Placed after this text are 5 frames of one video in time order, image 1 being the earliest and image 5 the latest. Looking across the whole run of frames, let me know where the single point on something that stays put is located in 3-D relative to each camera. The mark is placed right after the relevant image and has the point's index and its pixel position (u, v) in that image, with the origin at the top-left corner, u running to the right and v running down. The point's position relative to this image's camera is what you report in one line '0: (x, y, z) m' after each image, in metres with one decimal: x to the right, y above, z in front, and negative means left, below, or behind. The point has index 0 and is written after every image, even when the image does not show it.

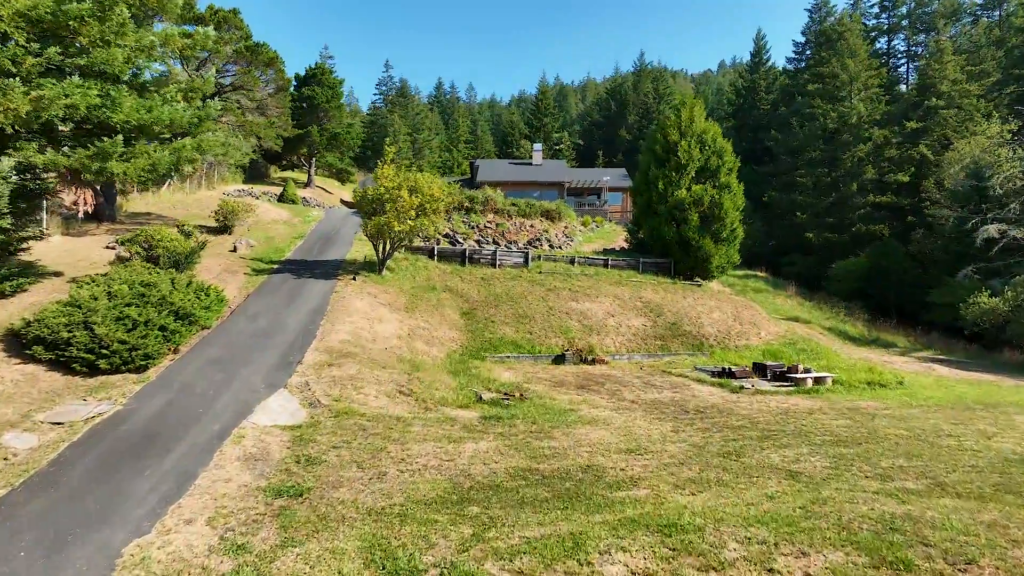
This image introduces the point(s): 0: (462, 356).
0: (-1.5, -2.1, +17.8) m
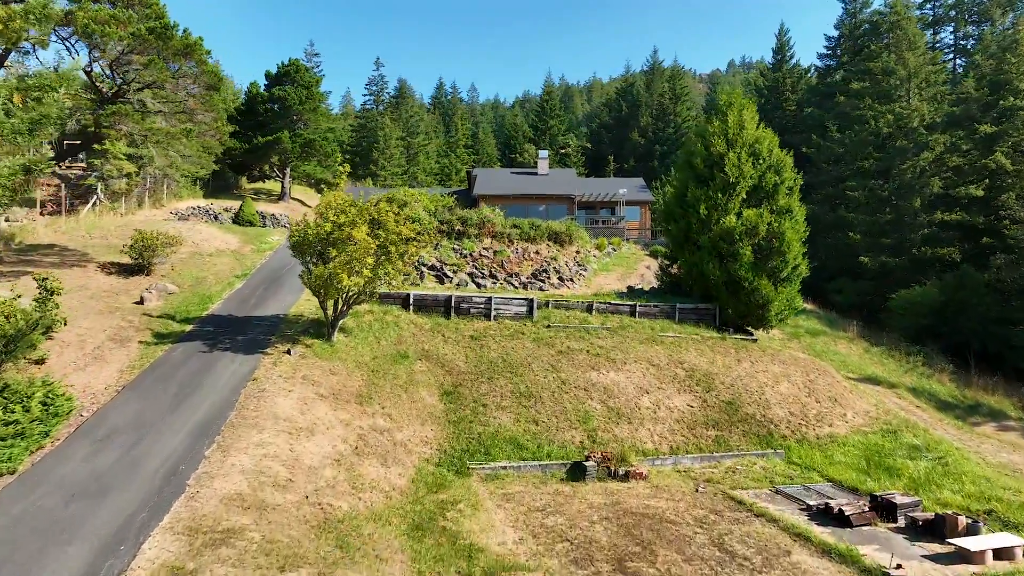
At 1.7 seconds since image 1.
0: (-1.6, -3.9, +12.2) m
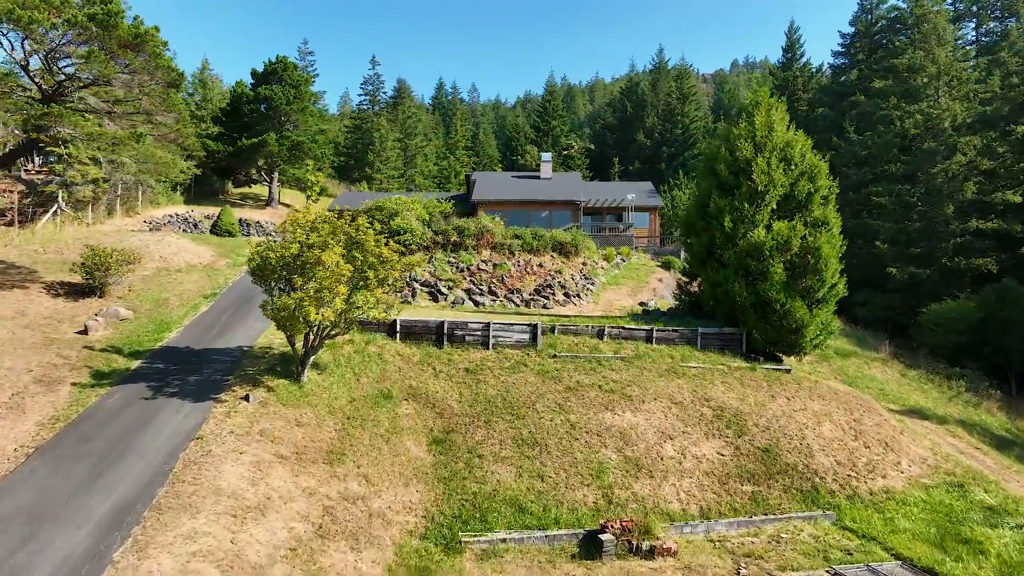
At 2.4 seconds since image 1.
0: (-1.6, -4.6, +10.0) m
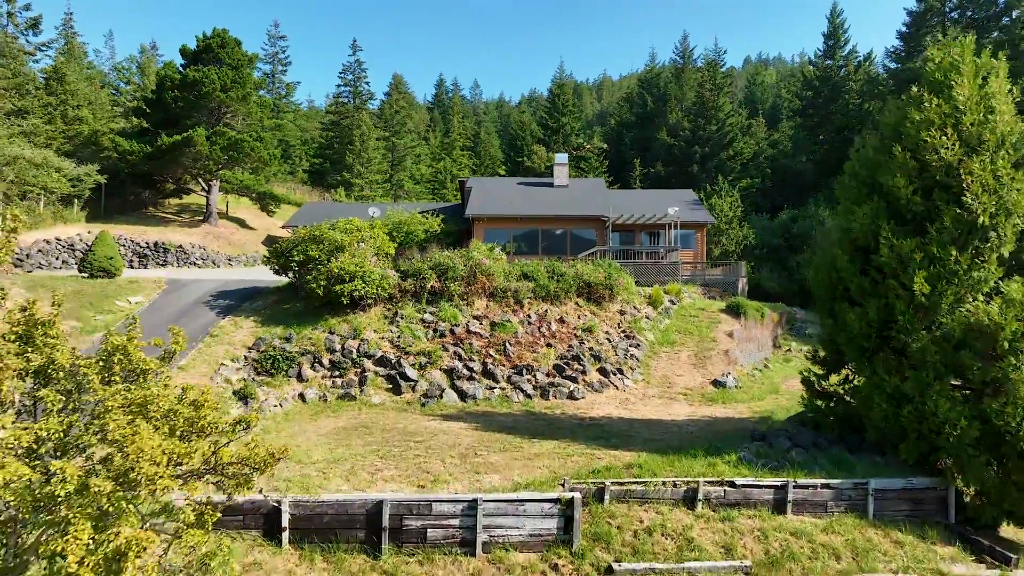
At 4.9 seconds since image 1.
0: (-1.5, -6.6, +1.7) m
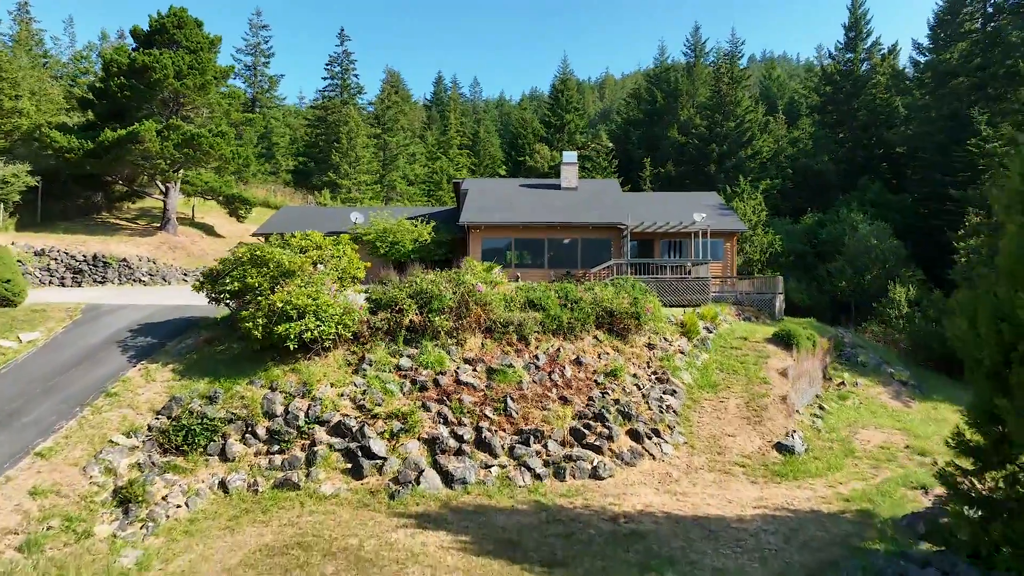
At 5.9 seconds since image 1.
0: (-1.4, -7.3, -2.0) m
